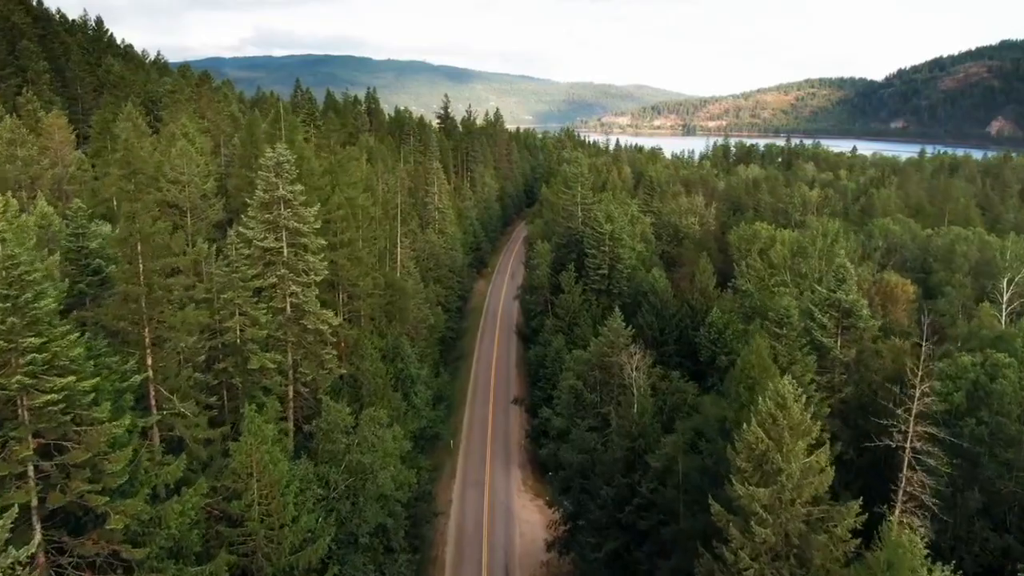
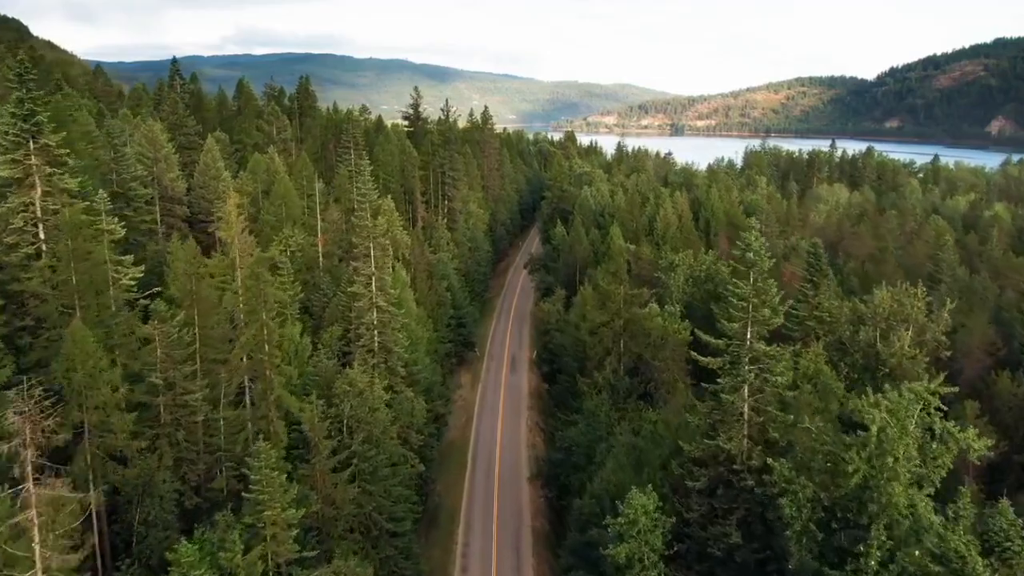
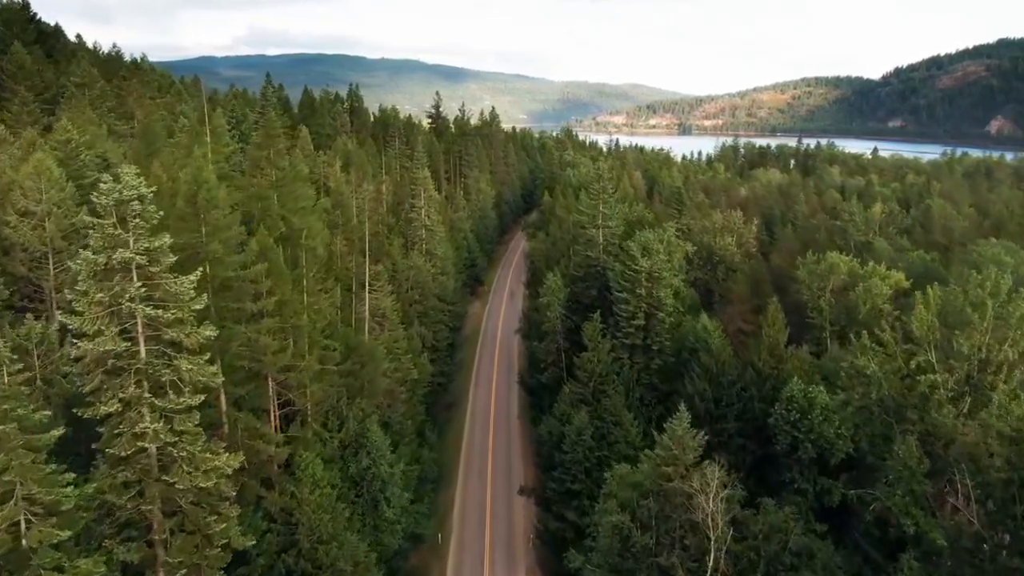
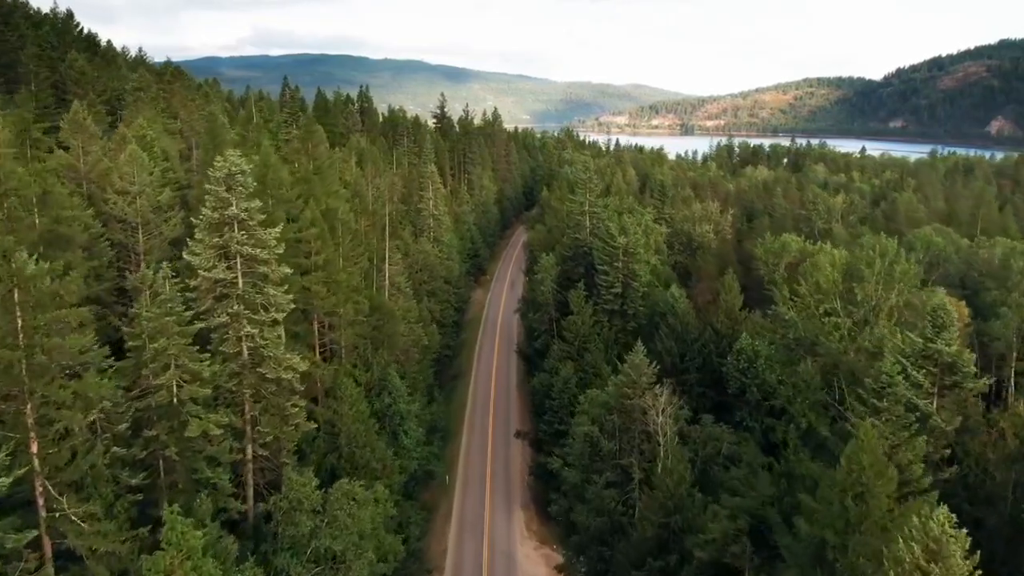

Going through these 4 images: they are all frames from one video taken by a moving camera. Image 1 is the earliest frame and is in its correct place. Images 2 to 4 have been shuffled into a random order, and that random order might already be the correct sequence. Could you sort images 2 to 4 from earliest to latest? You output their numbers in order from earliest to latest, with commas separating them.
4, 3, 2
